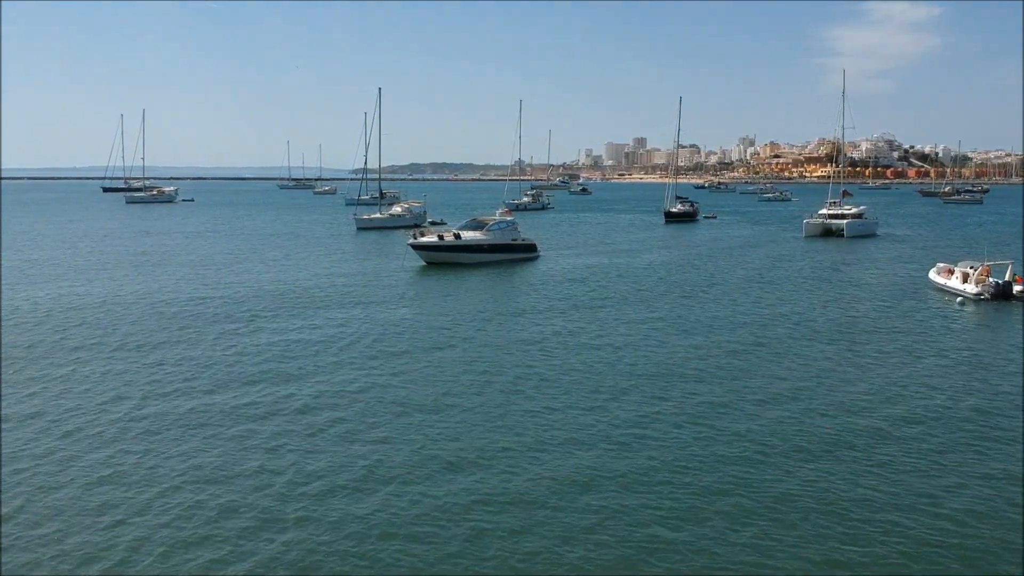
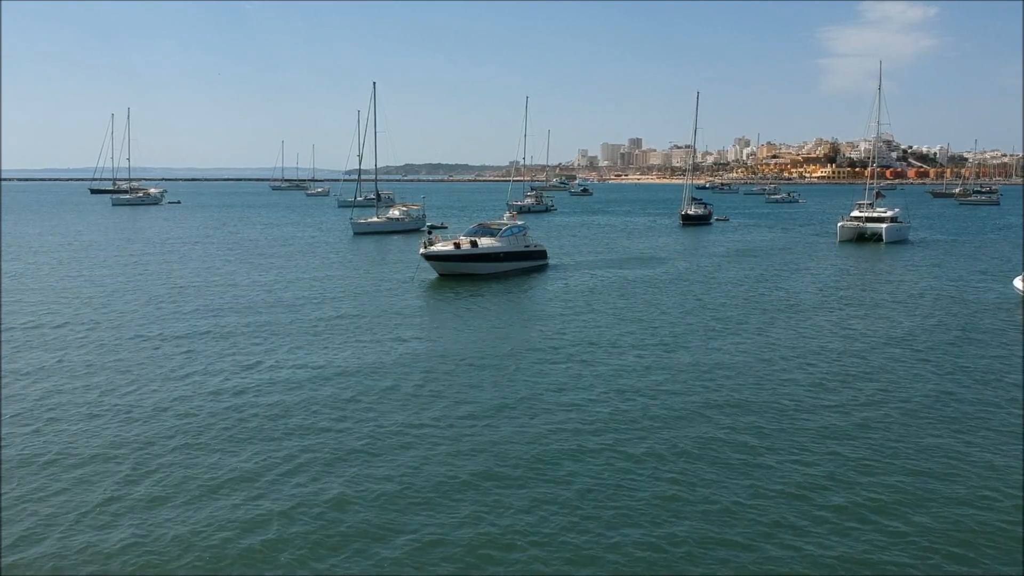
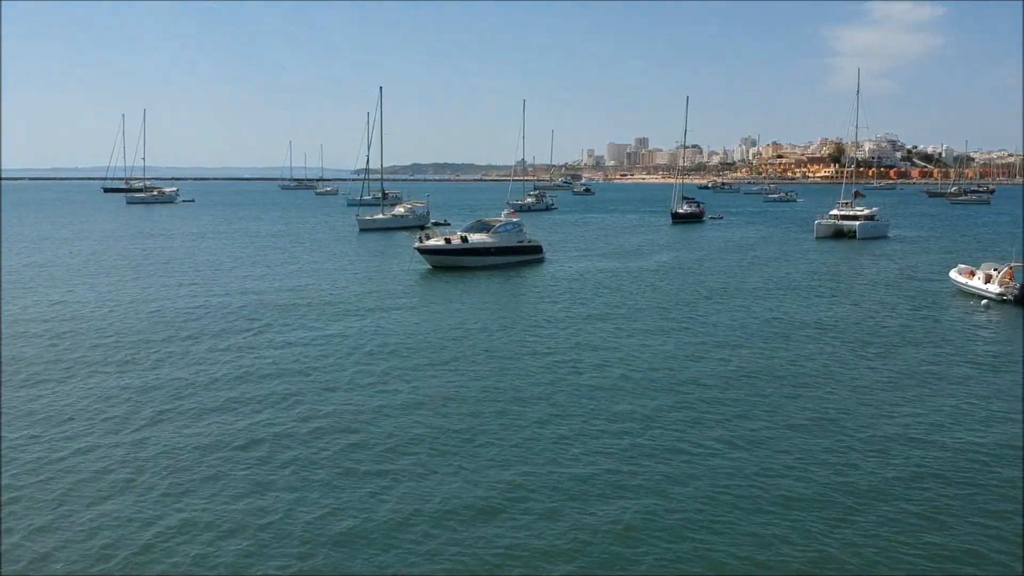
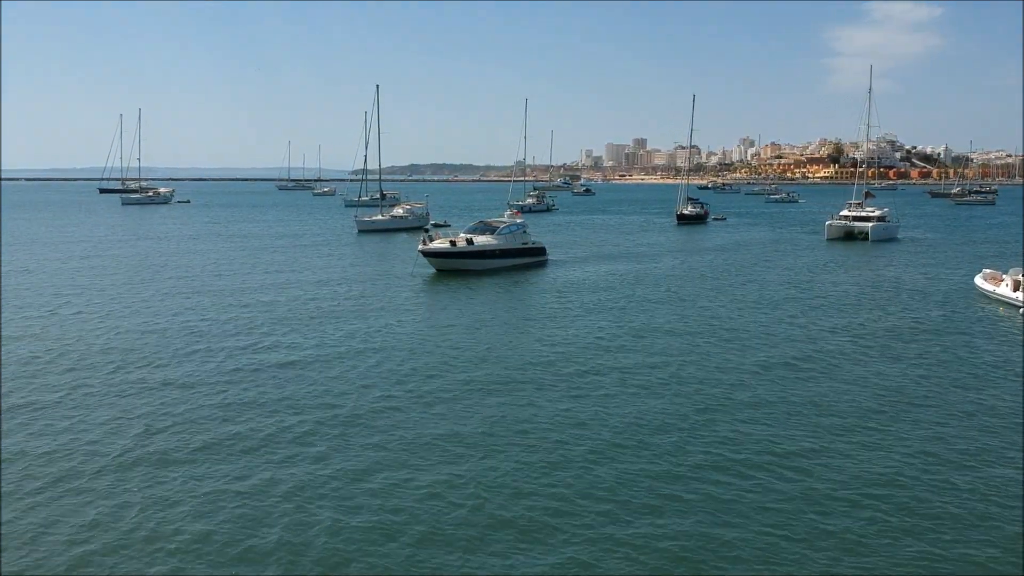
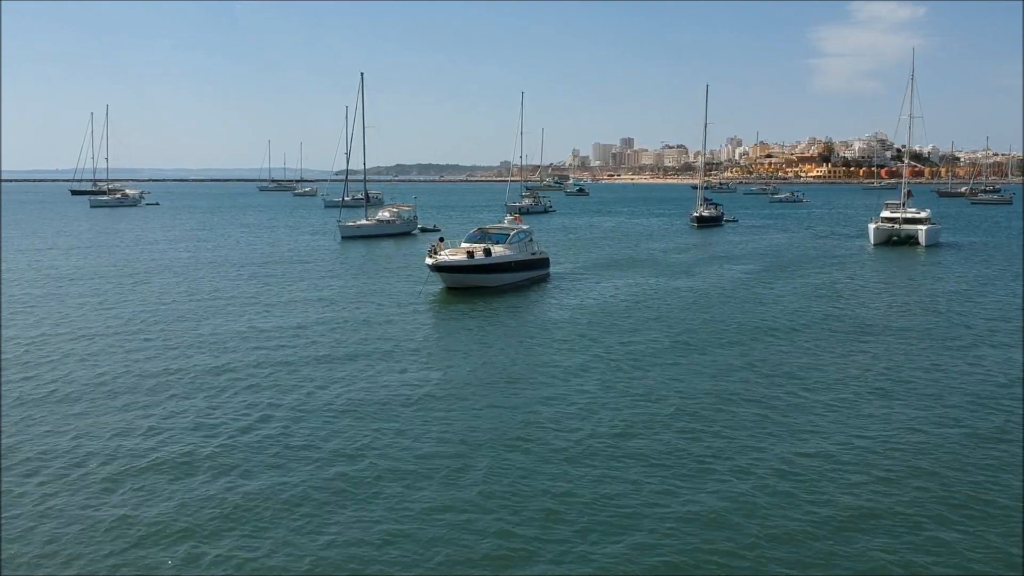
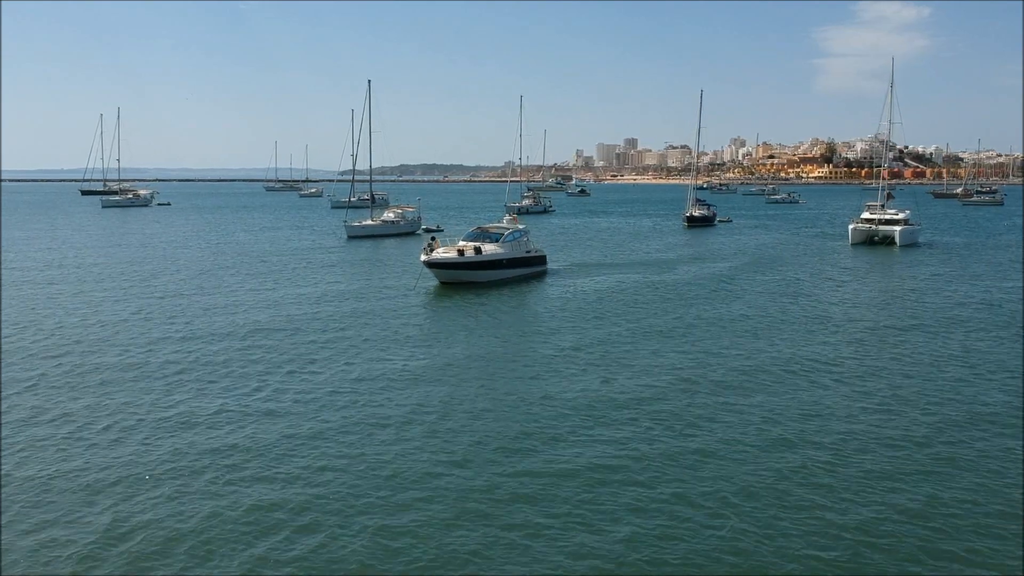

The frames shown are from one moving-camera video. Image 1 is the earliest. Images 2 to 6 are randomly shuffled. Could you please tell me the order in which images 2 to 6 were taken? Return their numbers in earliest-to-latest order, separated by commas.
3, 4, 2, 6, 5
